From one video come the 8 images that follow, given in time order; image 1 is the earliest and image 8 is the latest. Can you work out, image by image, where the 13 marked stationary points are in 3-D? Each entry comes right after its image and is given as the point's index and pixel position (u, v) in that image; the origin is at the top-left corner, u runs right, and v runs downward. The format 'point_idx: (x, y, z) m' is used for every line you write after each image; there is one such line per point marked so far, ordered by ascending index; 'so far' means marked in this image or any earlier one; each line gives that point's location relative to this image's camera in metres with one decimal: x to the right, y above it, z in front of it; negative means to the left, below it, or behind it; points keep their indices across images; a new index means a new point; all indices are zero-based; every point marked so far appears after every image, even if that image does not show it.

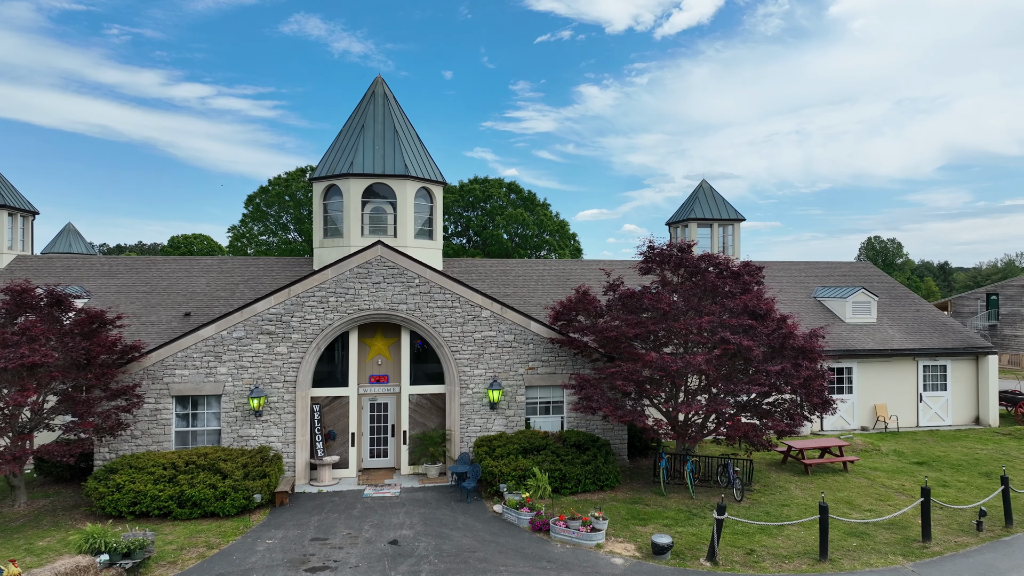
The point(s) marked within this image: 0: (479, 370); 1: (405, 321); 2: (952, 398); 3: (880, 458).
0: (-0.7, -1.7, +14.5) m
1: (-2.2, -0.7, +14.3) m
2: (+12.2, -3.1, +19.7) m
3: (+8.1, -3.7, +15.7) m
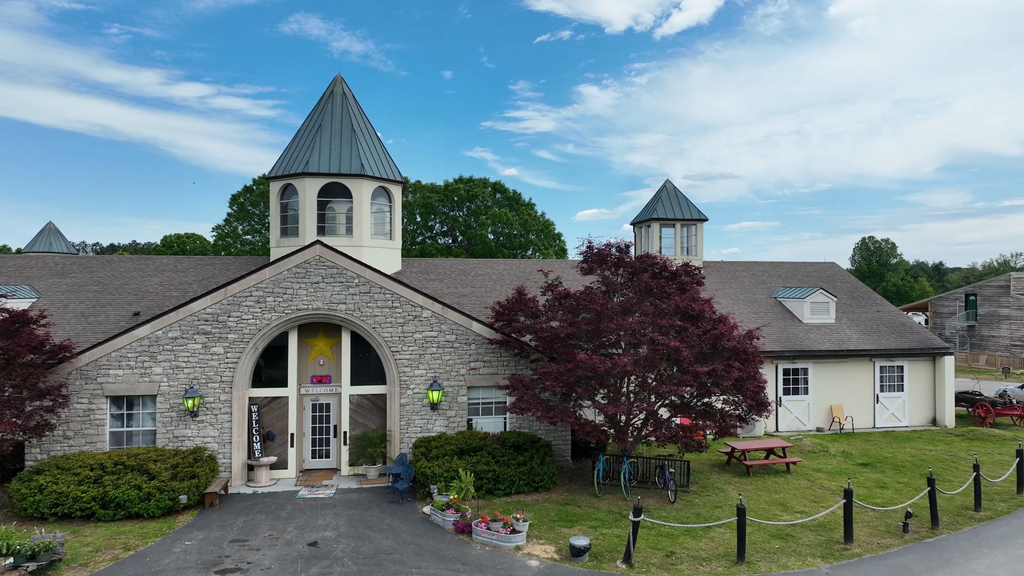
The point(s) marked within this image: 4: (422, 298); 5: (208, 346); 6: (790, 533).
0: (-1.9, -1.7, +14.5) m
1: (-3.4, -0.7, +14.3) m
2: (+11.0, -3.1, +19.7) m
3: (+6.9, -3.8, +15.6) m
4: (-1.8, -0.2, +14.5) m
5: (-5.9, -1.1, +13.7) m
6: (+4.4, -3.9, +11.2) m
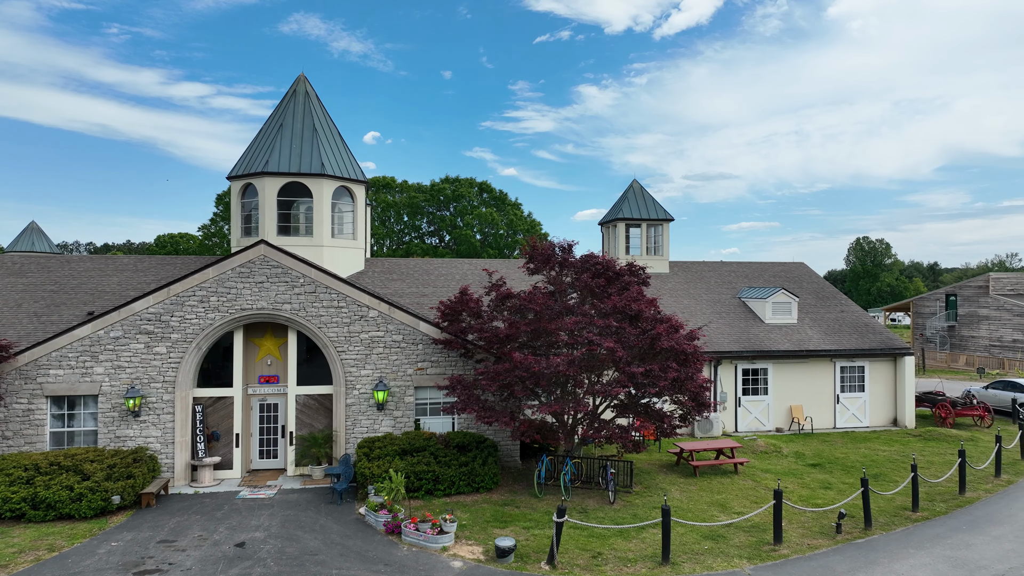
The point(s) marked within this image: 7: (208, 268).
0: (-3.0, -1.7, +14.4) m
1: (-4.5, -0.6, +14.2) m
2: (+9.9, -3.1, +19.7) m
3: (+5.8, -3.8, +15.6) m
4: (-2.9, -0.2, +14.4) m
5: (-6.9, -1.1, +13.6) m
6: (+3.3, -3.9, +11.2) m
7: (-5.9, +0.4, +13.8) m
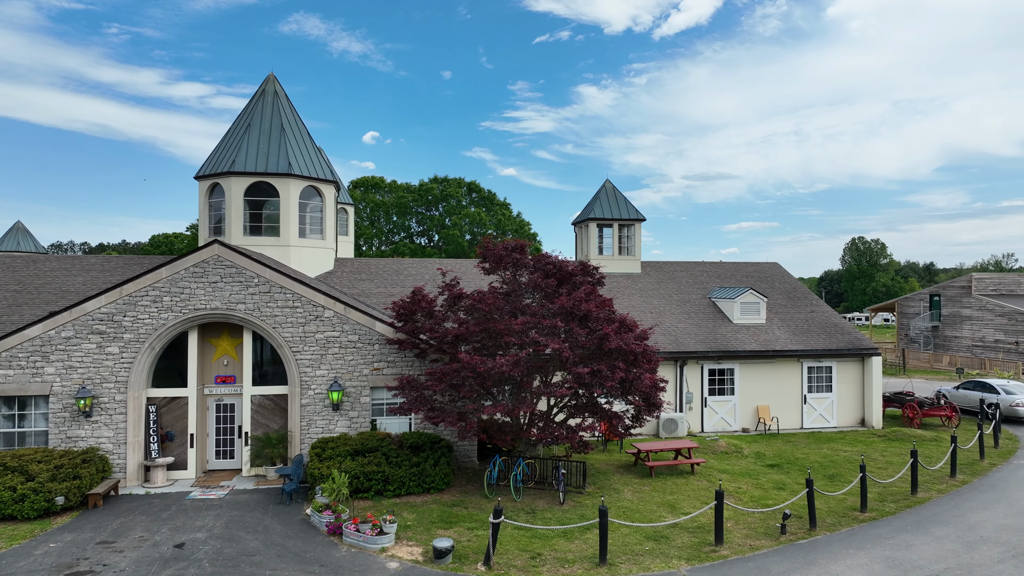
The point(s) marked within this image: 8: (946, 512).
0: (-3.9, -1.7, +14.4) m
1: (-5.4, -0.6, +14.2) m
2: (+9.0, -3.1, +19.7) m
3: (+4.9, -3.8, +15.6) m
4: (-3.8, -0.2, +14.4) m
5: (-7.8, -1.1, +13.6) m
6: (+2.4, -3.9, +11.2) m
7: (-6.8, +0.4, +13.8) m
8: (+7.4, -3.8, +12.1) m
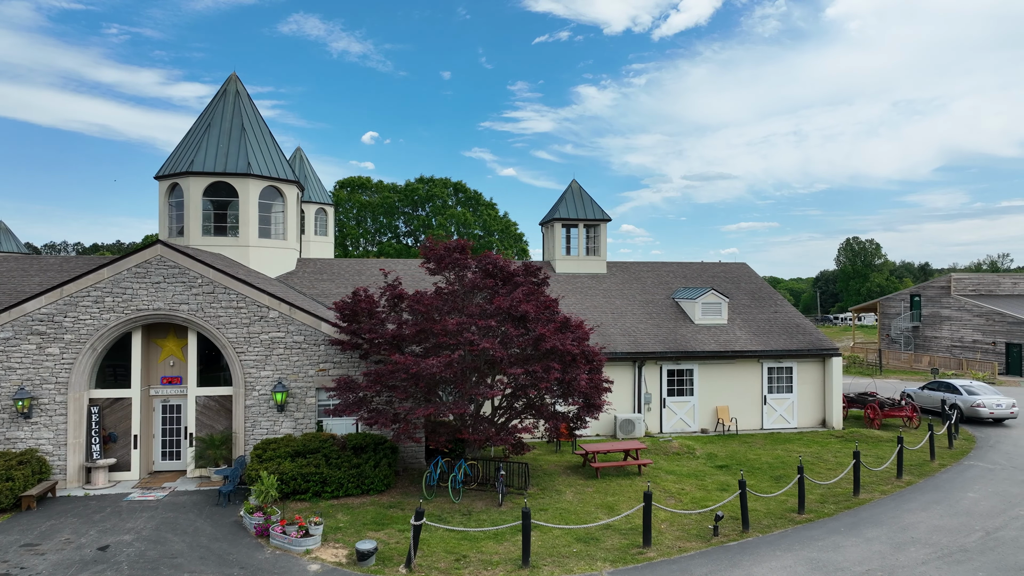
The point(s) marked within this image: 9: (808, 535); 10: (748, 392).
0: (-5.0, -1.7, +14.3) m
1: (-6.5, -0.7, +14.1) m
2: (+7.9, -3.1, +19.6) m
3: (+3.8, -3.8, +15.5) m
4: (-4.9, -0.2, +14.3) m
5: (-8.9, -1.1, +13.5) m
6: (+1.3, -3.9, +11.1) m
7: (-7.9, +0.4, +13.7) m
8: (+6.3, -3.8, +12.1) m
9: (+4.7, -3.9, +11.1) m
10: (+6.4, -2.8, +19.3) m
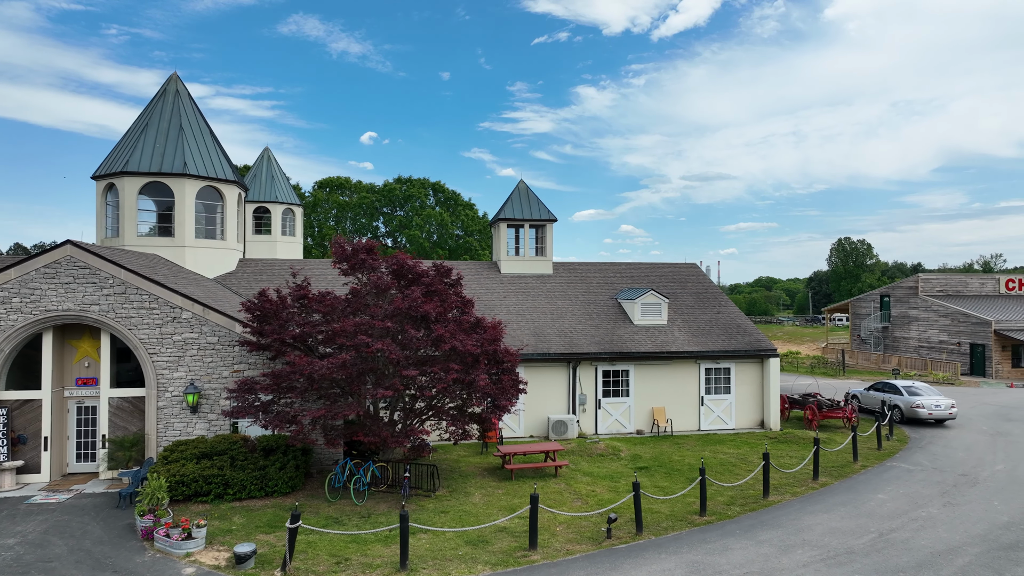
0: (-6.7, -1.7, +14.2) m
1: (-8.2, -0.7, +14.0) m
2: (+6.2, -3.1, +19.6) m
3: (+2.1, -3.8, +15.5) m
4: (-6.6, -0.2, +14.2) m
5: (-10.6, -1.1, +13.4) m
6: (-0.4, -3.9, +11.0) m
7: (-9.6, +0.4, +13.6) m
8: (+4.6, -3.8, +12.0) m
9: (+3.0, -3.9, +11.1) m
10: (+4.7, -2.9, +19.3) m
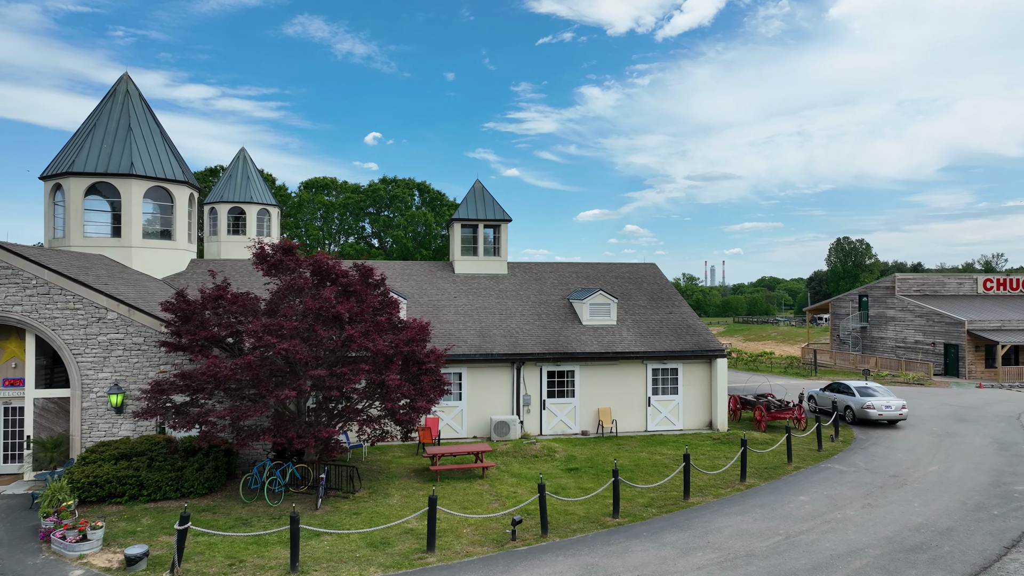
0: (-8.2, -1.7, +14.2) m
1: (-9.7, -0.7, +14.0) m
2: (+4.7, -3.1, +19.5) m
3: (+0.6, -3.8, +15.4) m
4: (-8.1, -0.2, +14.2) m
5: (-12.1, -1.1, +13.4) m
6: (-1.9, -3.9, +11.0) m
7: (-11.1, +0.4, +13.6) m
8: (+3.1, -3.8, +11.9) m
9: (+1.5, -3.9, +11.0) m
10: (+3.2, -2.9, +19.2) m
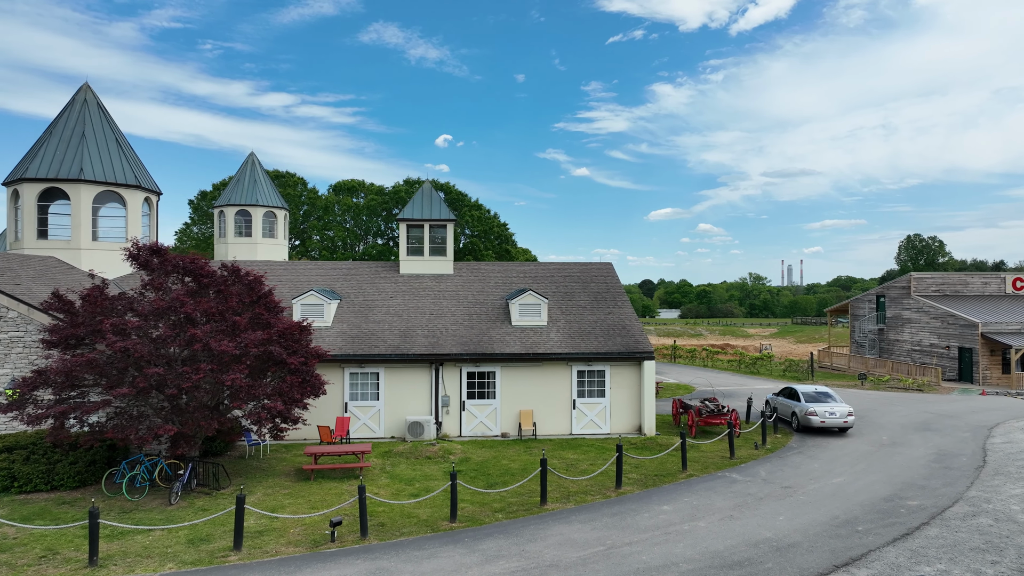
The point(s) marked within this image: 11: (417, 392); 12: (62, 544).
0: (-10.6, -1.7, +14.9) m
1: (-12.2, -0.7, +14.8) m
2: (+2.7, -3.1, +18.9) m
3: (-1.8, -3.8, +15.3) m
4: (-10.6, -0.2, +14.9) m
5: (-14.7, -1.2, +14.4) m
6: (-4.7, -3.9, +11.1) m
7: (-13.6, +0.4, +14.6) m
8: (+0.4, -3.8, +11.6) m
9: (-1.4, -3.9, +10.8) m
10: (+1.2, -2.9, +18.8) m
11: (-2.5, -2.7, +18.4) m
12: (-6.9, -3.9, +10.9) m
